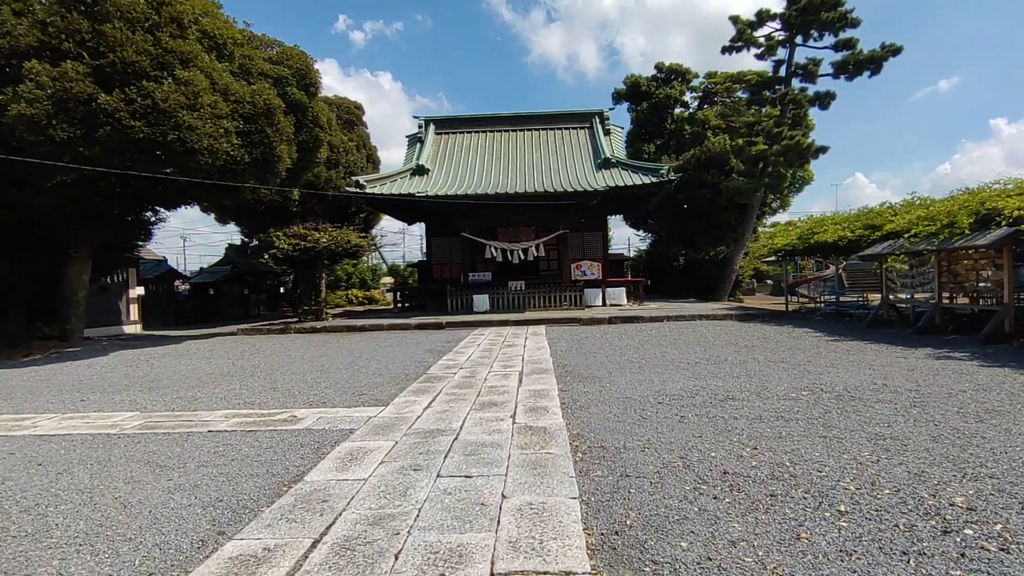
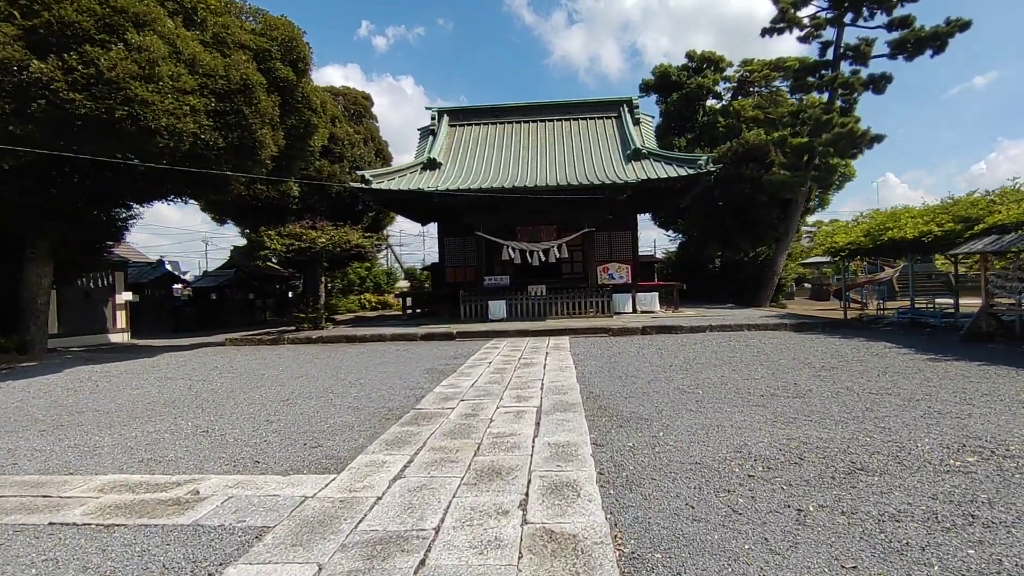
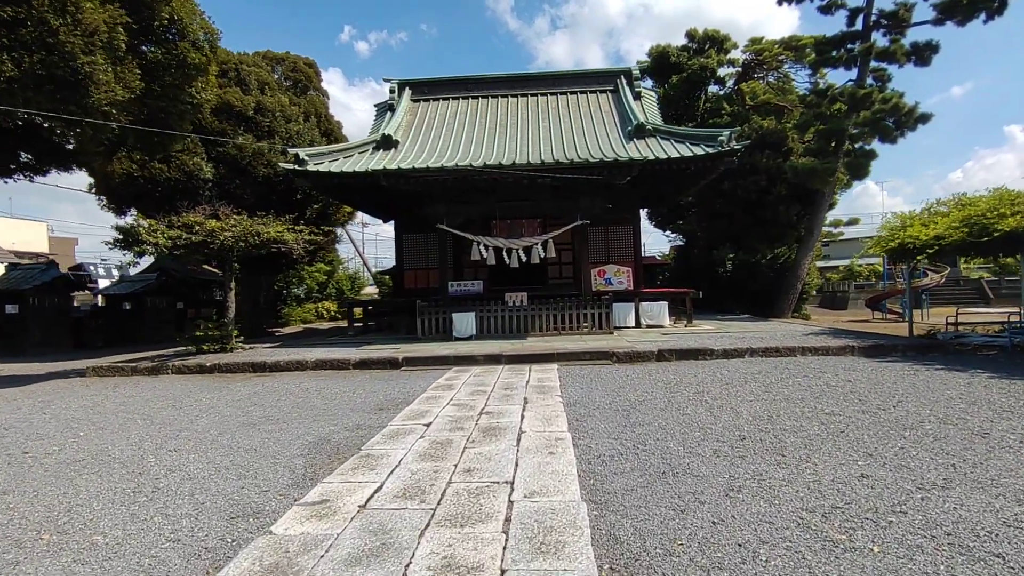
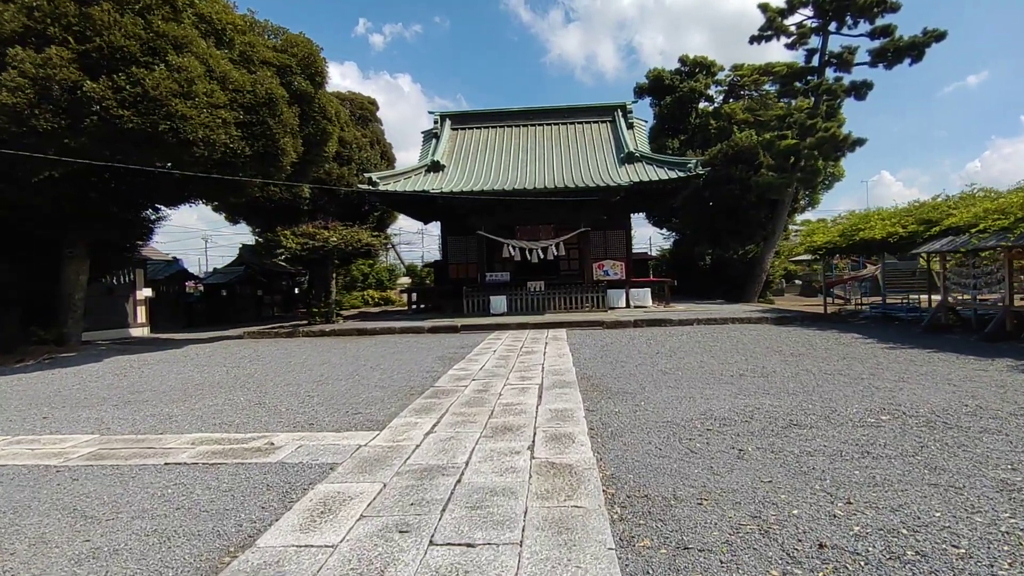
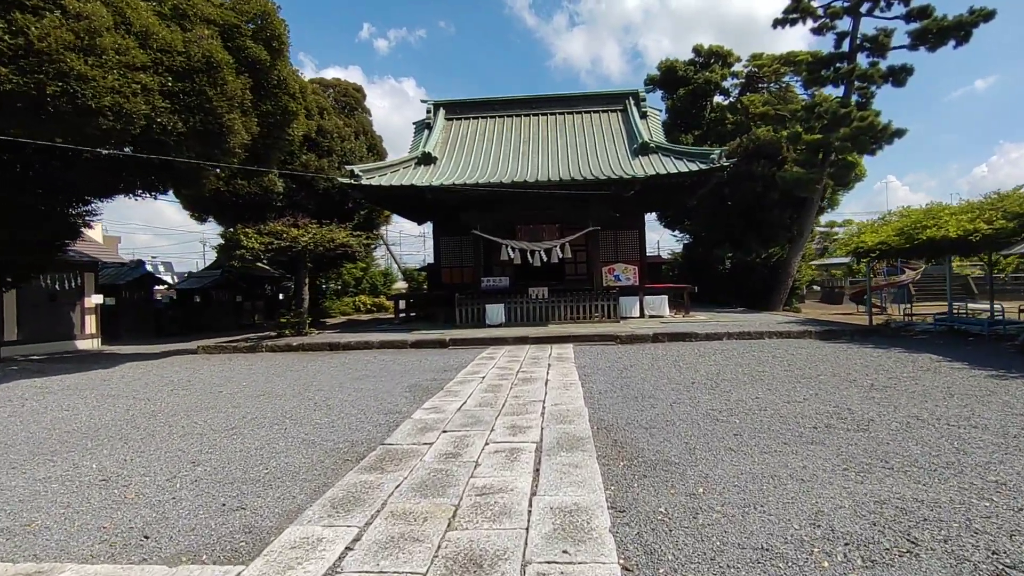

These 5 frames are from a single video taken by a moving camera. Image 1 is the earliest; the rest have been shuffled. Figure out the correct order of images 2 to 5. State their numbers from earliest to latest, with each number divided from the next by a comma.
4, 2, 5, 3
